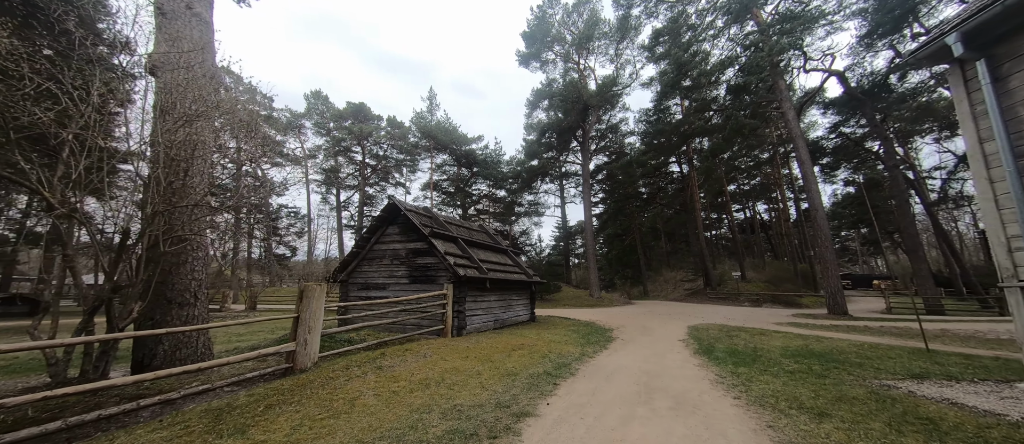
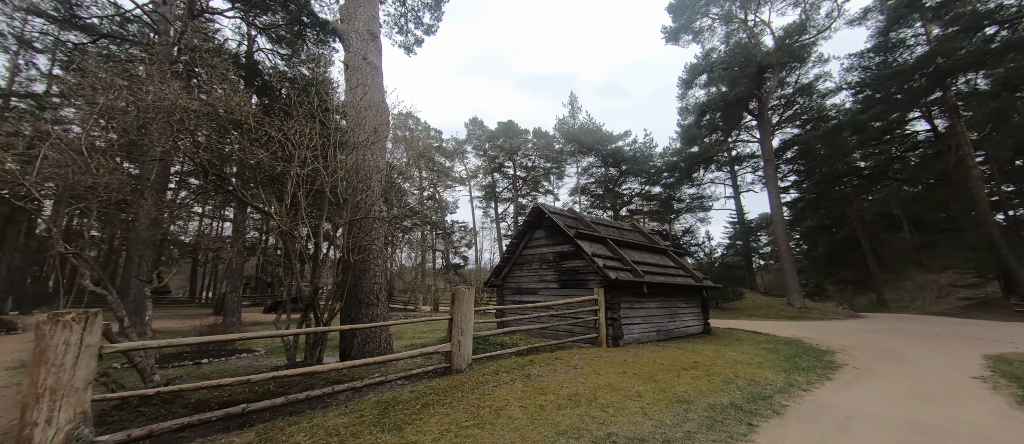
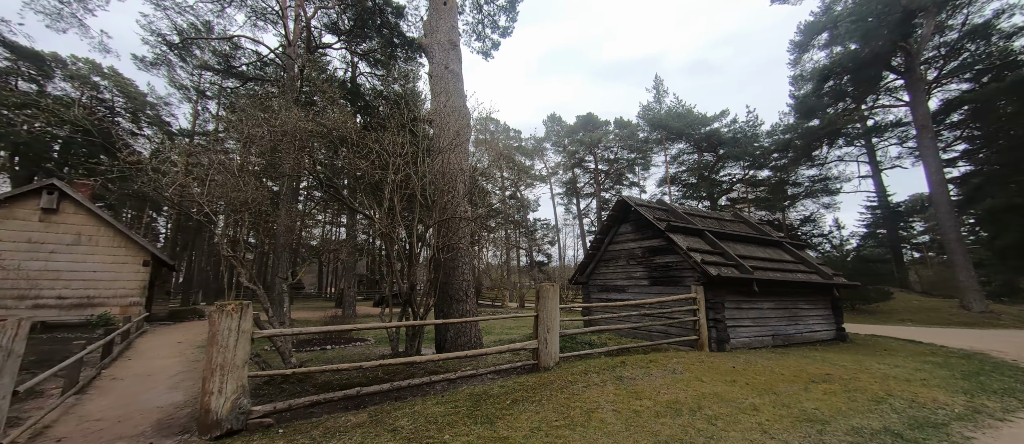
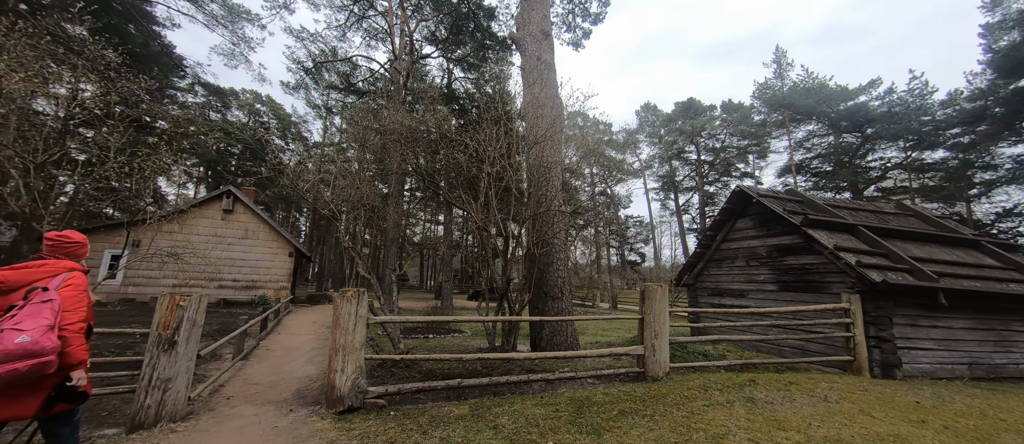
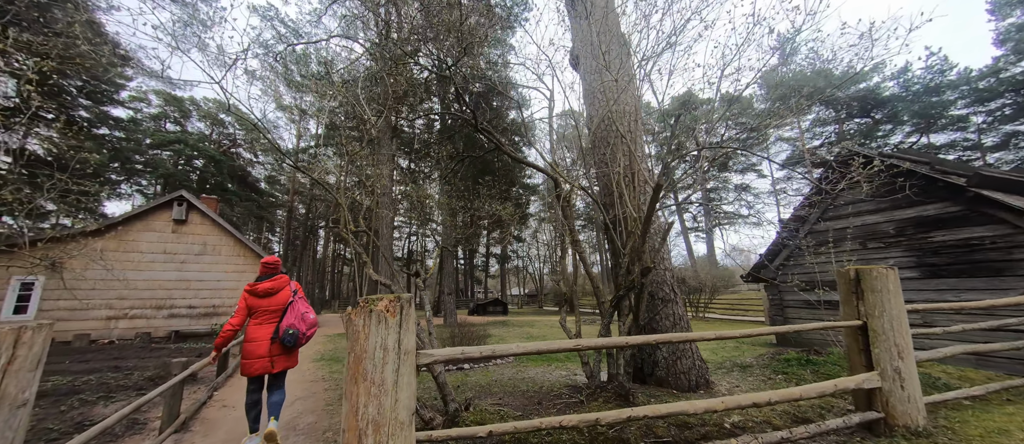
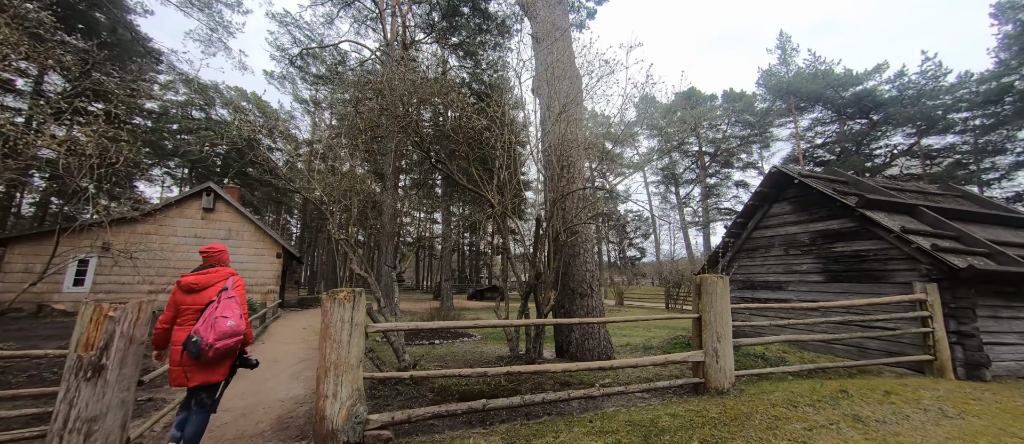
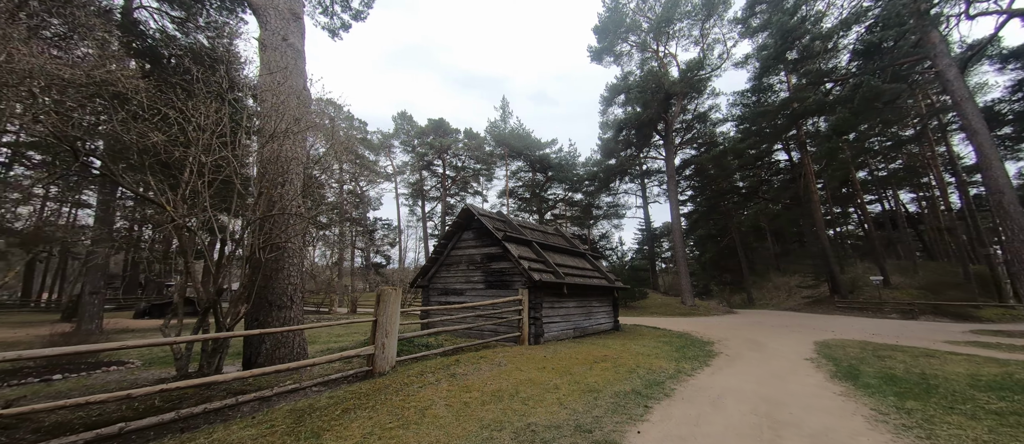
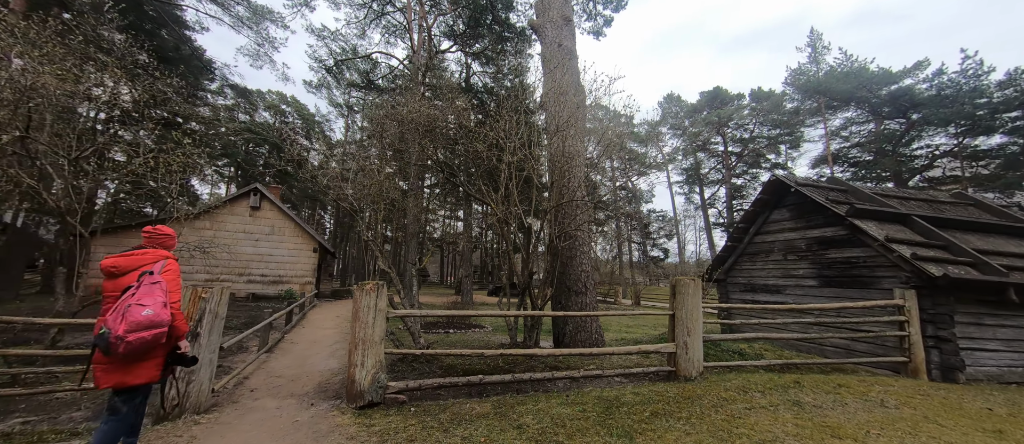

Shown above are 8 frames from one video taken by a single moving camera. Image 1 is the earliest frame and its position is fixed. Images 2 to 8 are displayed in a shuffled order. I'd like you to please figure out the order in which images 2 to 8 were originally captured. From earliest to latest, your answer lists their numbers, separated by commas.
7, 2, 3, 4, 8, 6, 5
